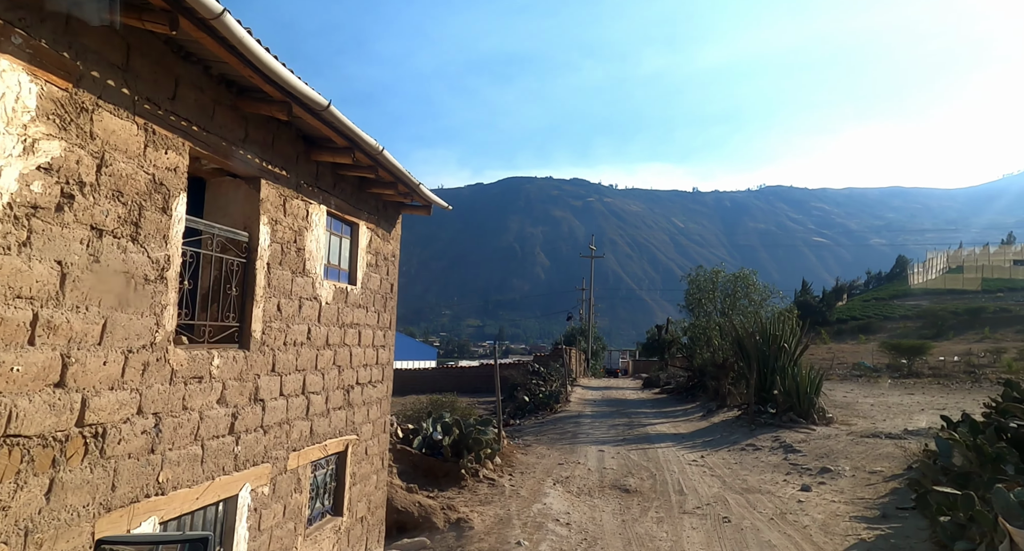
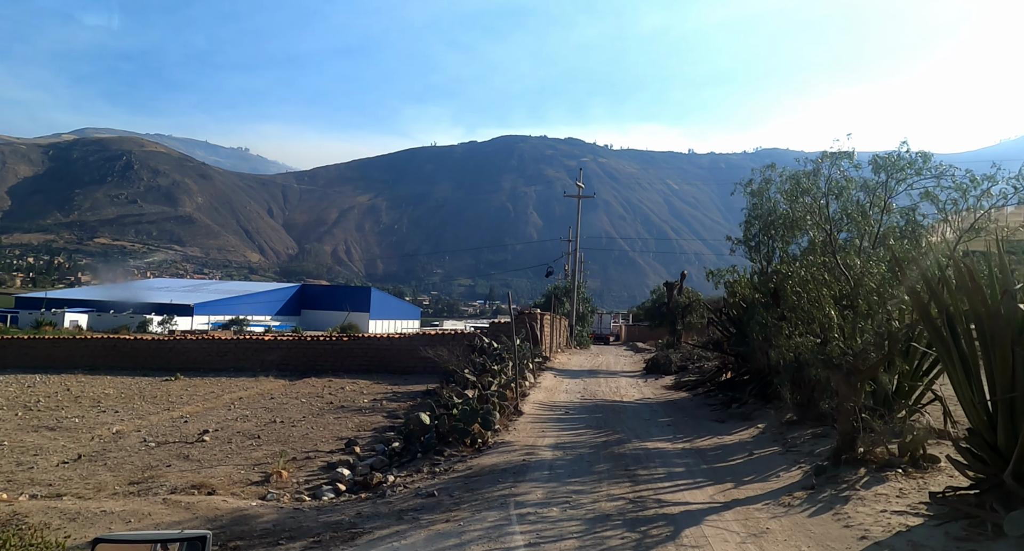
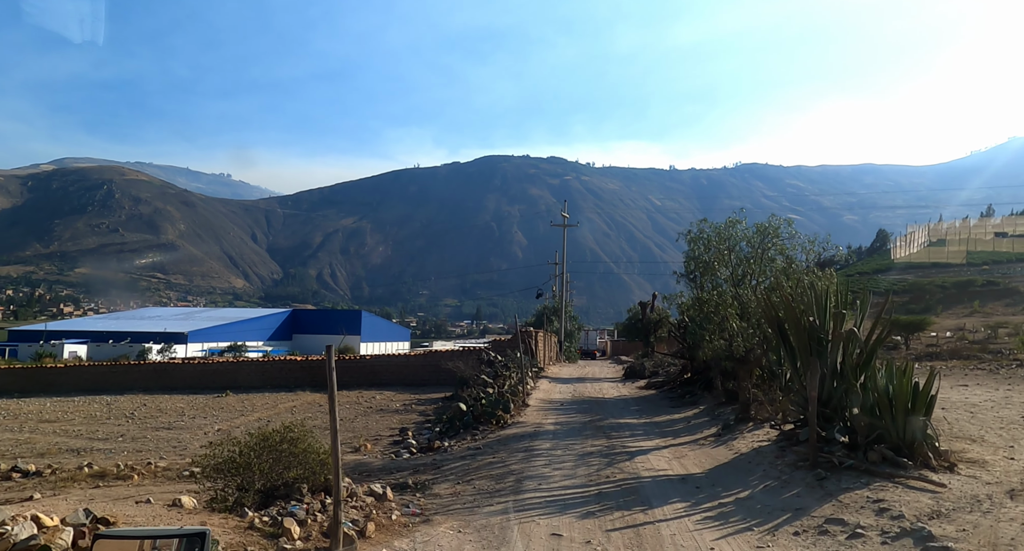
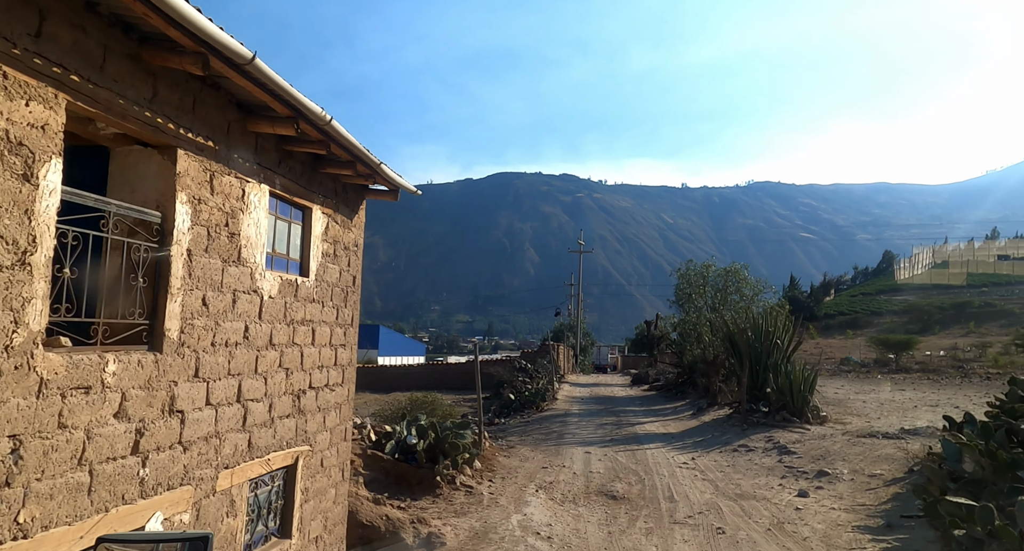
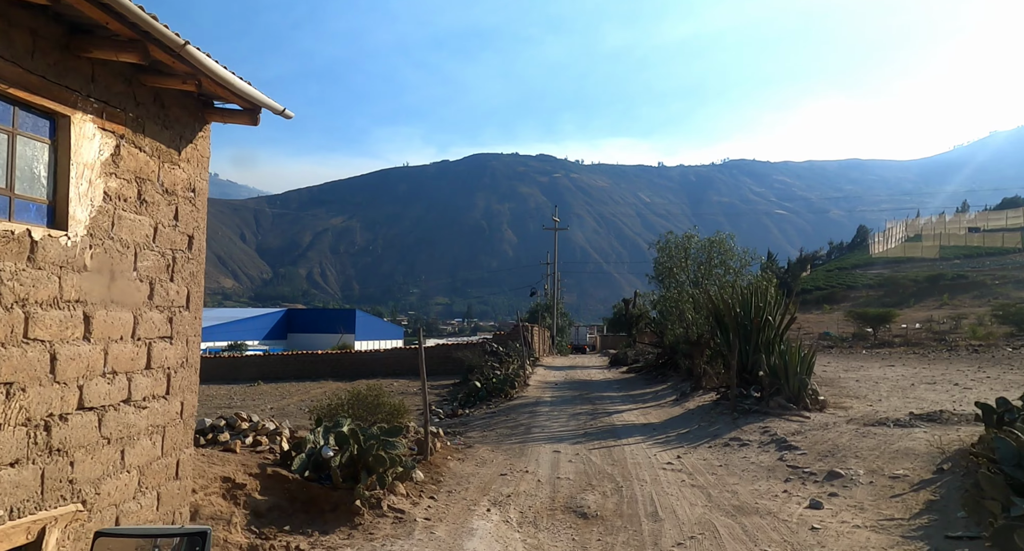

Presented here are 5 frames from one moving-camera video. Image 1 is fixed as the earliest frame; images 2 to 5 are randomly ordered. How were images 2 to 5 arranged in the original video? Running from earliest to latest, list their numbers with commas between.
4, 5, 3, 2
